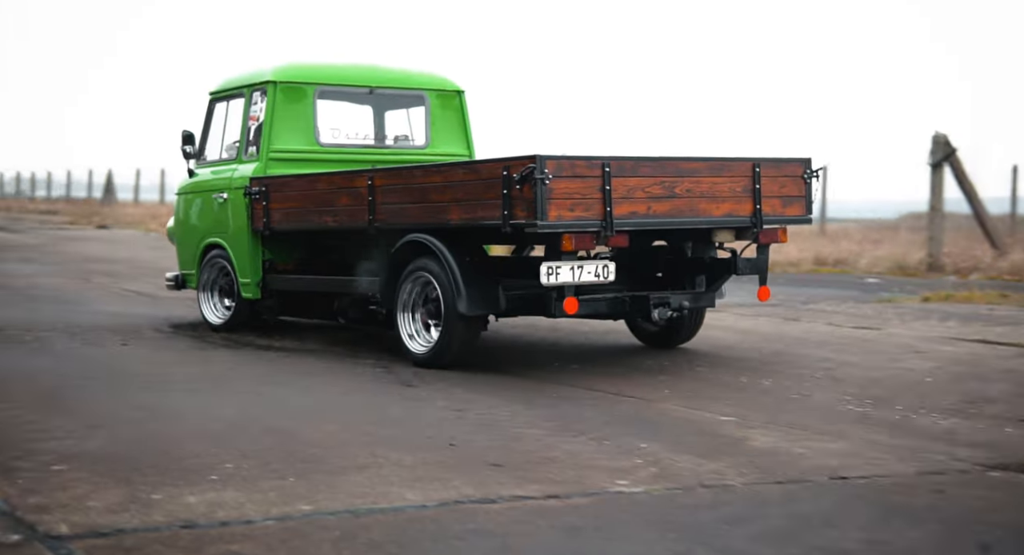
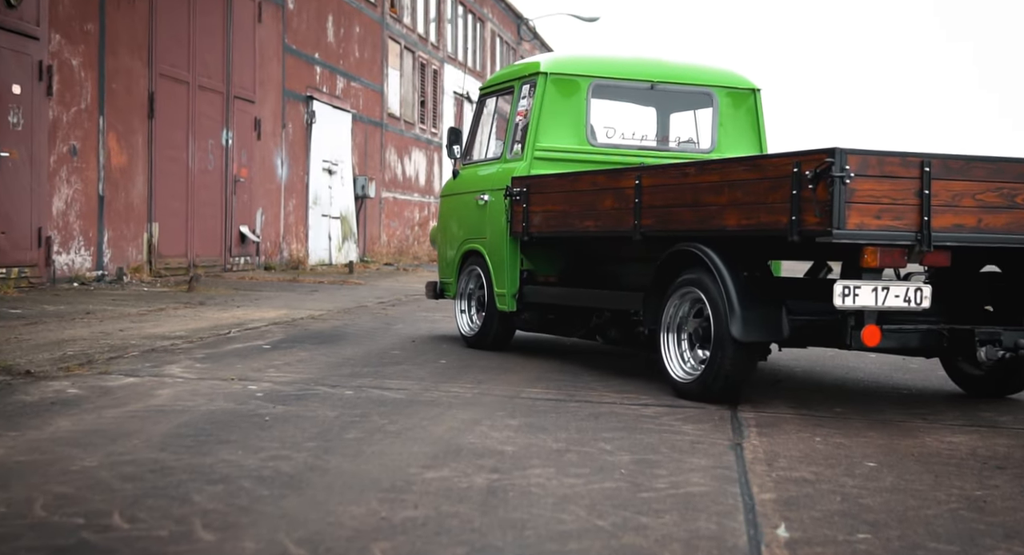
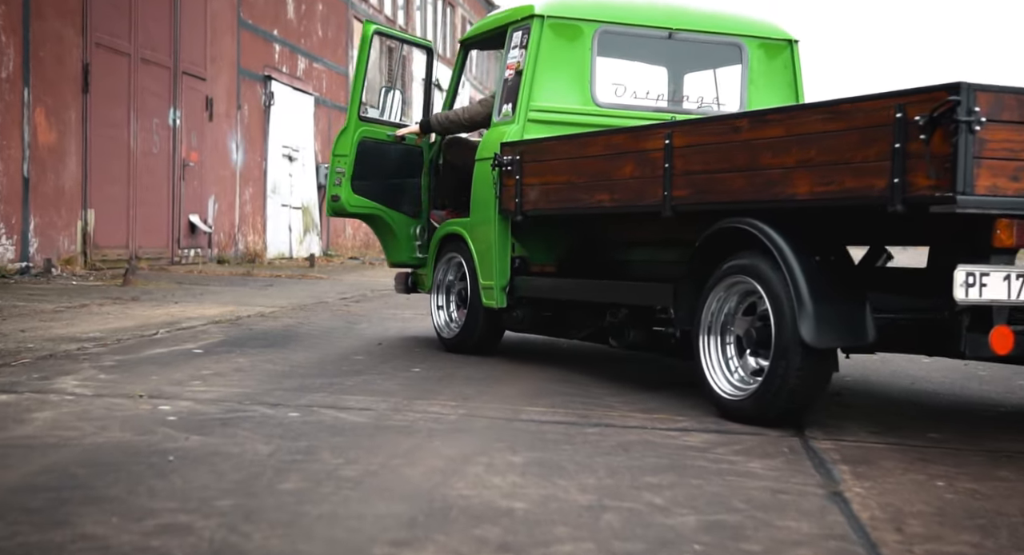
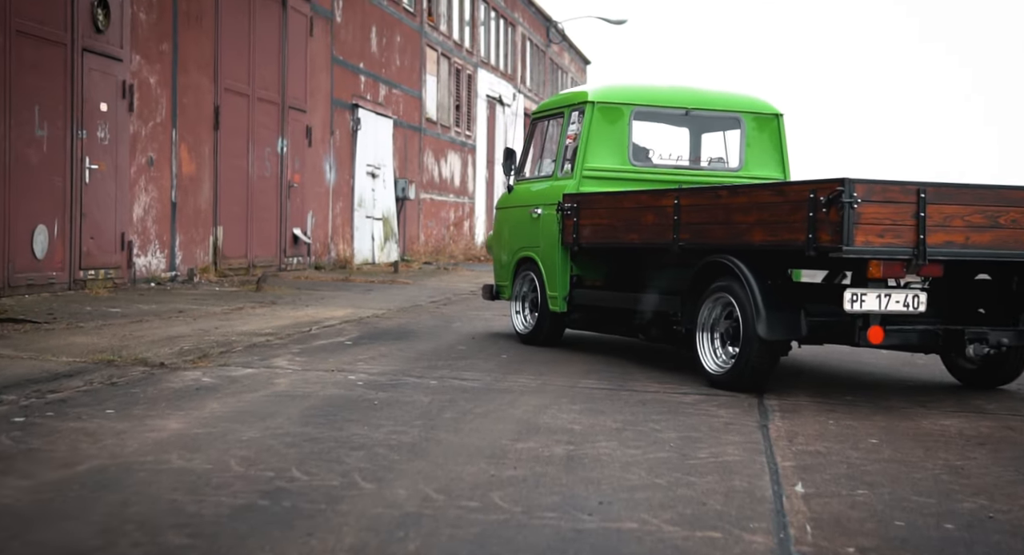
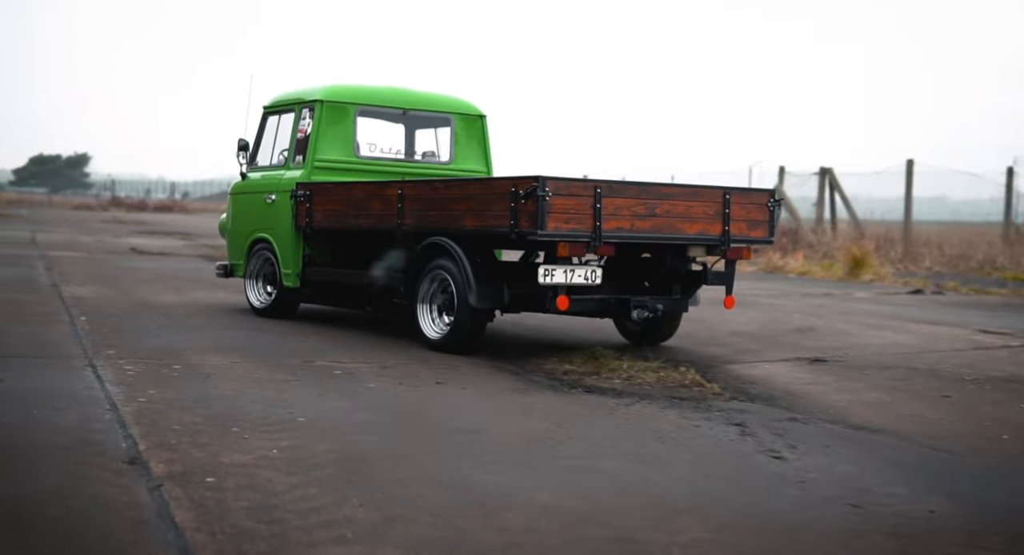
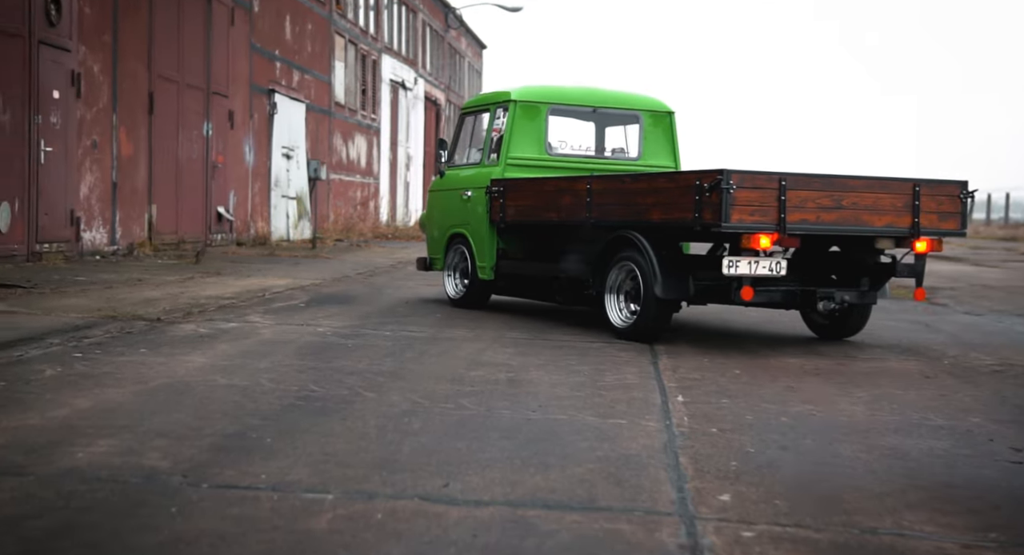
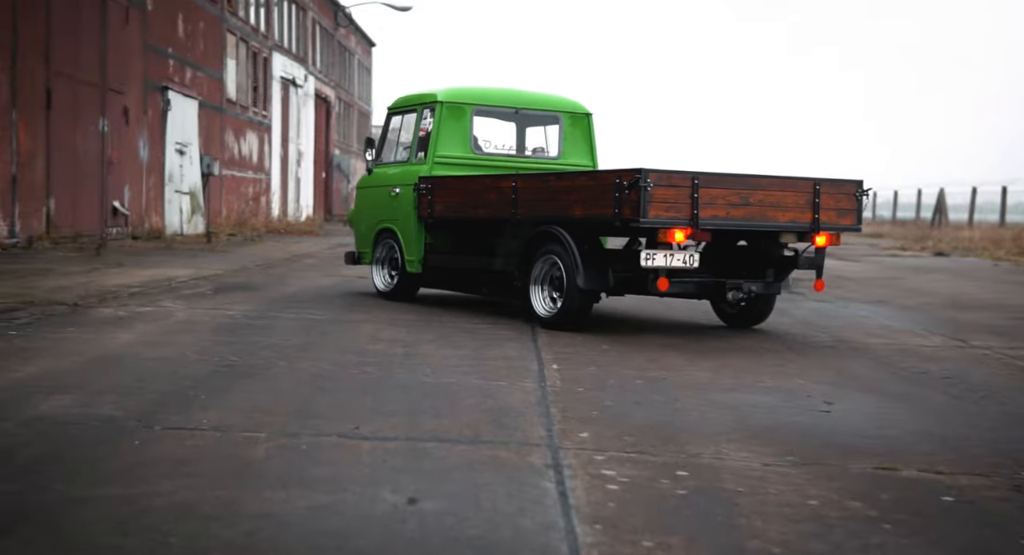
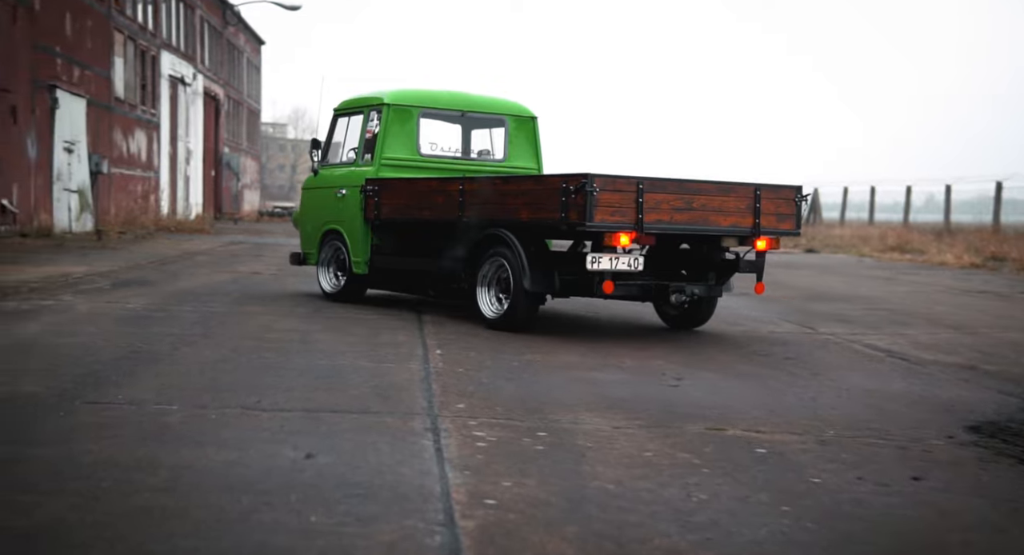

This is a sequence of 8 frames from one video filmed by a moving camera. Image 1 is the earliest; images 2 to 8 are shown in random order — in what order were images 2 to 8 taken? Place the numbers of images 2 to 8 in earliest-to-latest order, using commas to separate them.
5, 8, 7, 6, 4, 2, 3
